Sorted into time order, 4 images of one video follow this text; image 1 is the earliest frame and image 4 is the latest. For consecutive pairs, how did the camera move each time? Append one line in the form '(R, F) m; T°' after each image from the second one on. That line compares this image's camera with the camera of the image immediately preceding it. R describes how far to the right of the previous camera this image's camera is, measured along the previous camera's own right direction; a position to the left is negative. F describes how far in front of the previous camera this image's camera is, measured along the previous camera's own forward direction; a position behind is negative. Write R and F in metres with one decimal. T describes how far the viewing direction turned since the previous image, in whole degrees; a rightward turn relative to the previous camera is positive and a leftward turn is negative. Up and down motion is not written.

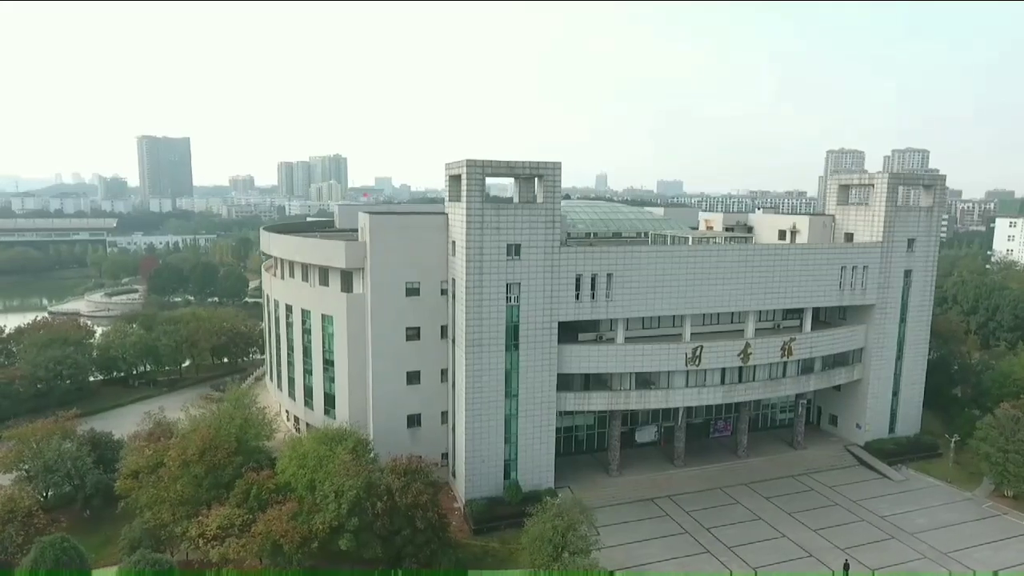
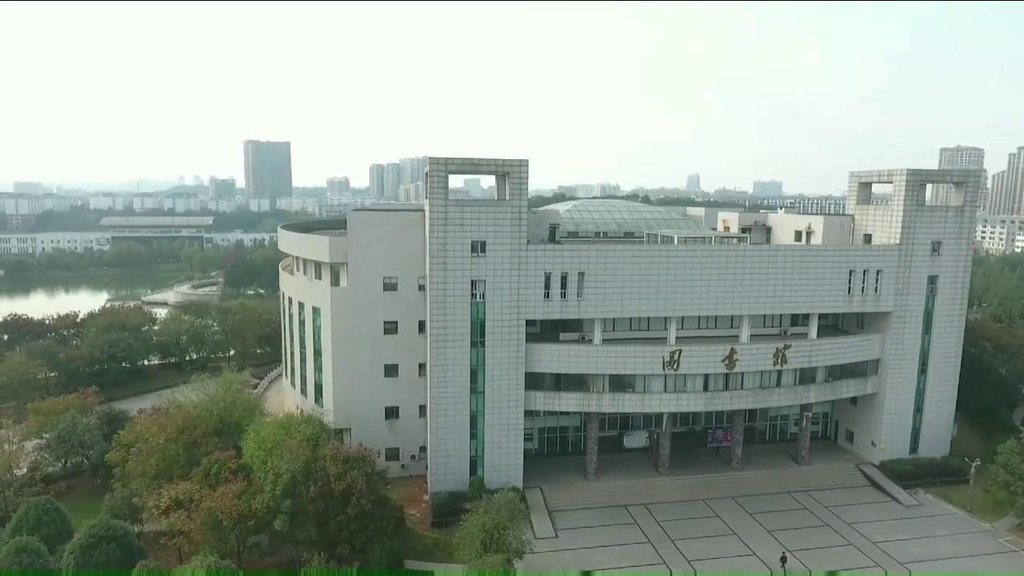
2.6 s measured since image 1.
(+5.1, +0.4) m; -8°
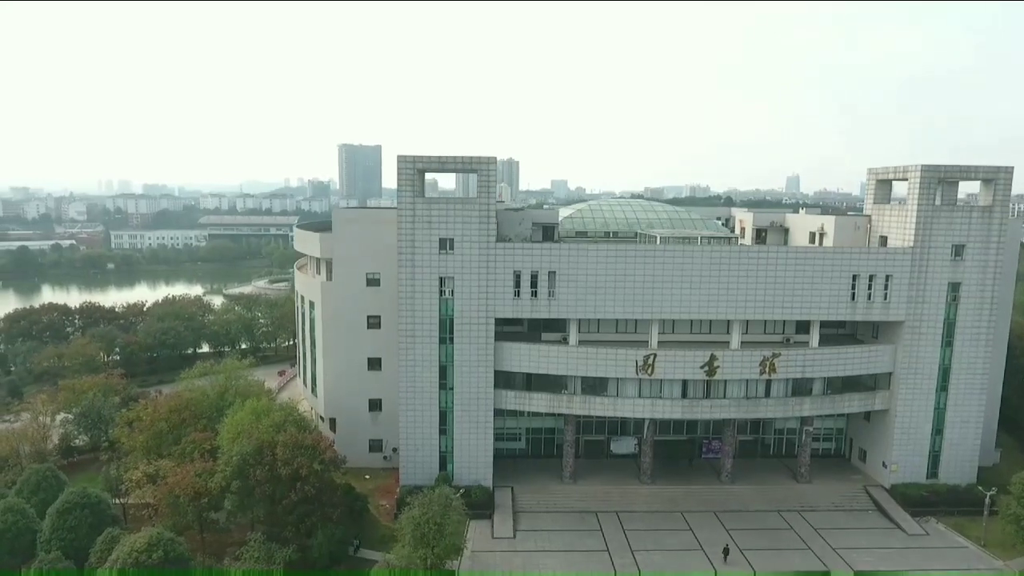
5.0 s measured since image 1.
(+5.0, +0.5) m; -8°
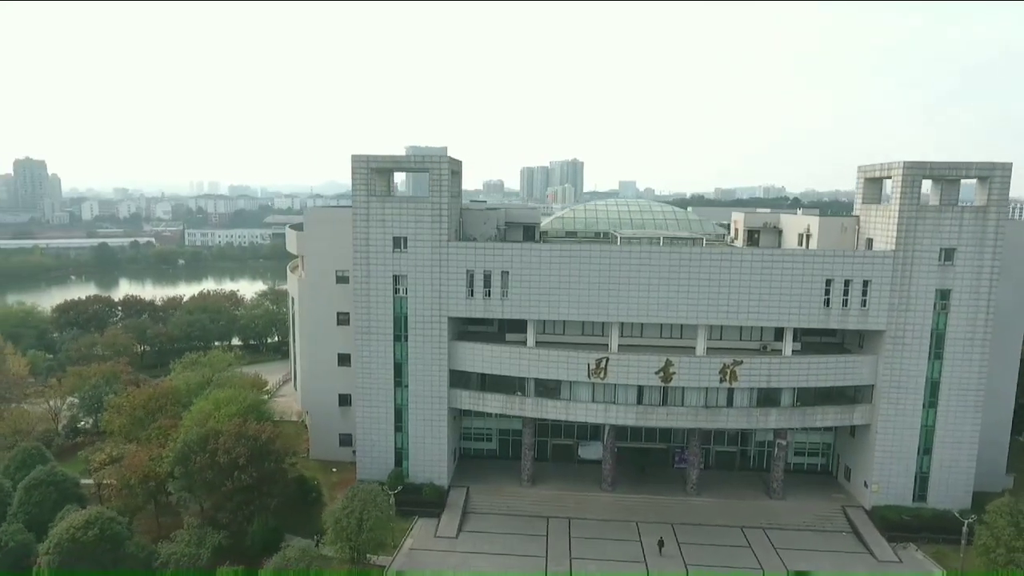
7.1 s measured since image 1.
(+4.8, +0.5) m; -7°
